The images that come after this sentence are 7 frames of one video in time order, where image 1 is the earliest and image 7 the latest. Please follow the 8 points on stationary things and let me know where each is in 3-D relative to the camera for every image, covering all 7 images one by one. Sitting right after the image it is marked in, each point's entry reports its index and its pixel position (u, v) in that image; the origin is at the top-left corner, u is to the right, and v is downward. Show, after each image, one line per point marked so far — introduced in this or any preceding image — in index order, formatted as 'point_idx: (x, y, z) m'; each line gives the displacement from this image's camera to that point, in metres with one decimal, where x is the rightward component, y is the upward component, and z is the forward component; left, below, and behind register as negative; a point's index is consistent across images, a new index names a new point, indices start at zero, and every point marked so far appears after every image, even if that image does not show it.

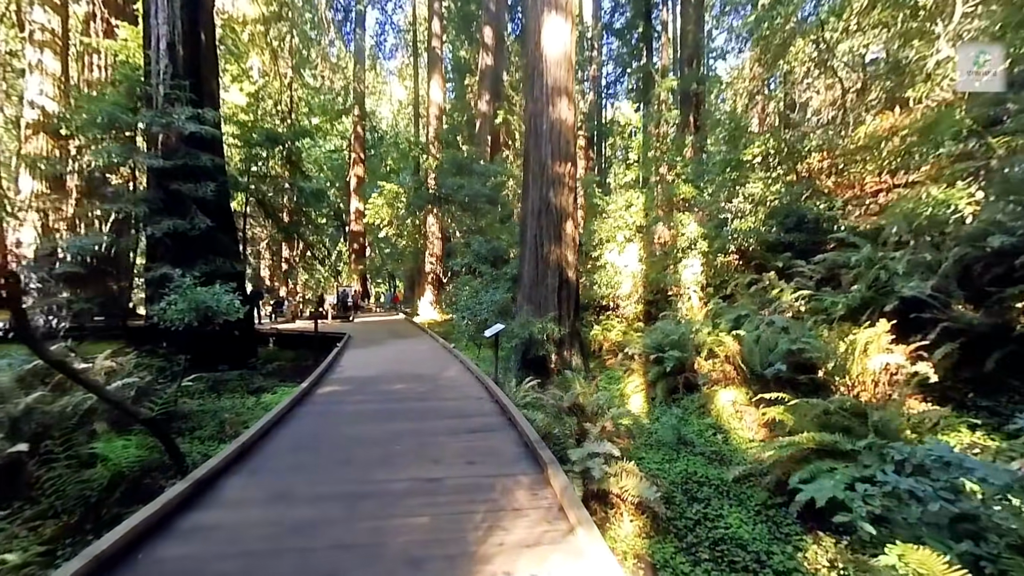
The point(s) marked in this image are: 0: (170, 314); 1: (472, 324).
0: (-3.9, -0.3, +5.0) m
1: (-0.9, -0.8, +9.9) m
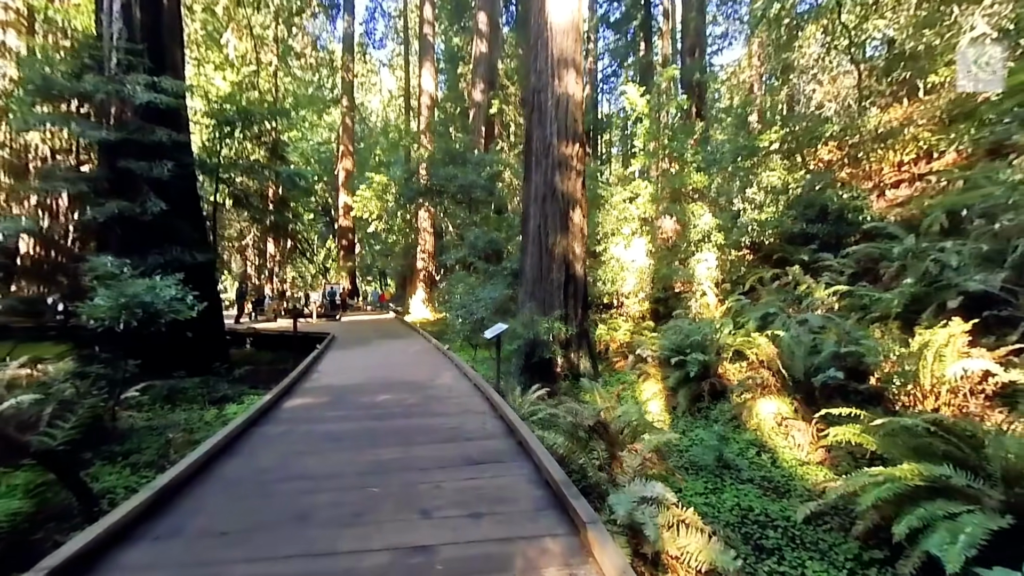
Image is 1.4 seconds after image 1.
0: (-3.9, -0.2, +4.1) m
1: (-0.9, -0.7, +9.0) m
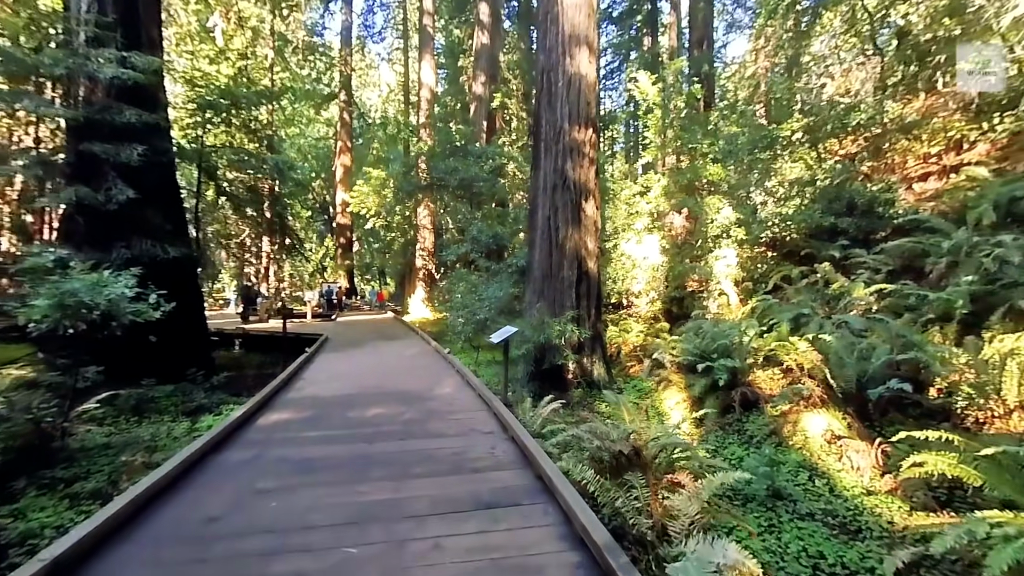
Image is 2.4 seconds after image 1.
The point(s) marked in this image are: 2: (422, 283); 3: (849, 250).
0: (-3.8, -0.2, +3.5) m
1: (-0.8, -0.7, +8.4) m
2: (-3.2, +0.2, +15.7) m
3: (+6.2, +0.7, +8.1) m
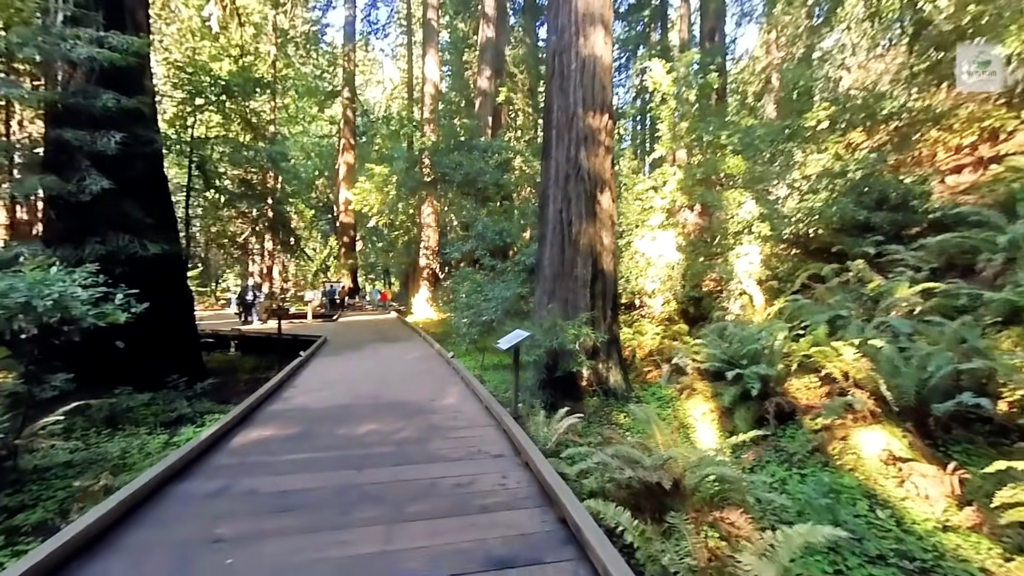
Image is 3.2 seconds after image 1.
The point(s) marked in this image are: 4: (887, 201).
0: (-3.7, -0.2, +3.0) m
1: (-0.7, -0.7, +7.9) m
2: (-3.0, +0.2, +15.2) m
3: (+6.3, +0.7, +7.5) m
4: (+6.9, +1.6, +8.1) m
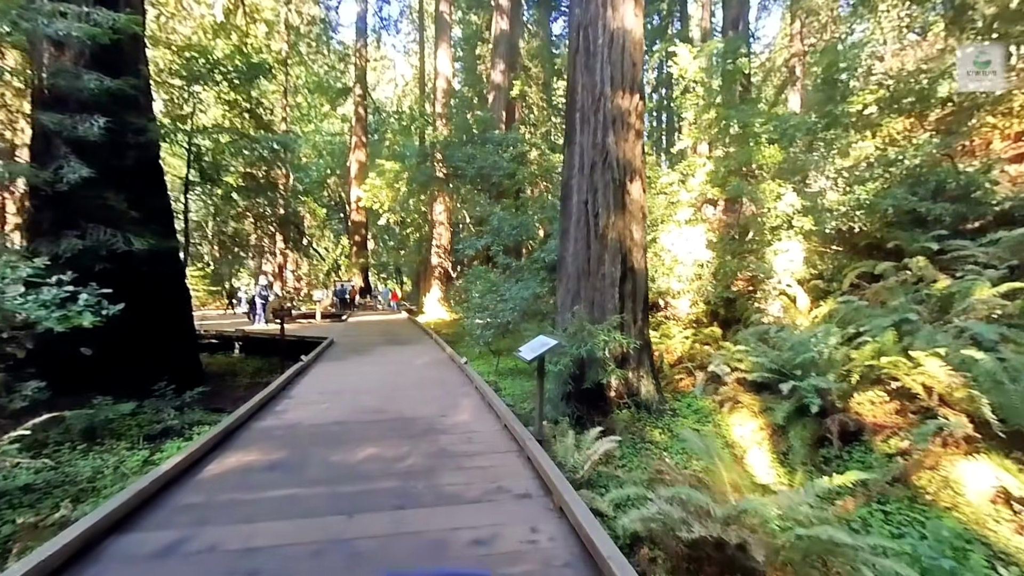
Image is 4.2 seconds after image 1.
0: (-3.5, -0.2, +2.5) m
1: (-0.4, -0.7, +7.3) m
2: (-2.5, +0.2, +14.7) m
3: (+6.6, +0.7, +6.7) m
4: (+7.2, +1.6, +7.3) m
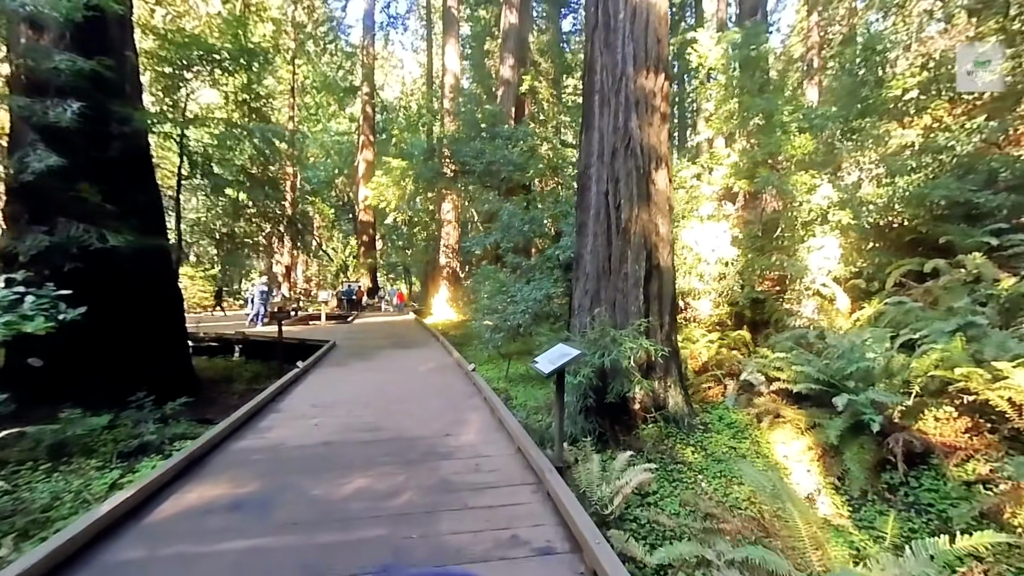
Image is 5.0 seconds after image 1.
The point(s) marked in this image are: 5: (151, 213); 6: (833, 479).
0: (-3.4, -0.2, +2.1) m
1: (-0.2, -0.7, +6.8) m
2: (-2.2, +0.2, +14.3) m
3: (+6.8, +0.7, +6.1) m
4: (+7.4, +1.6, +6.7) m
5: (-4.9, +1.0, +6.0) m
6: (+2.8, -1.7, +3.8) m
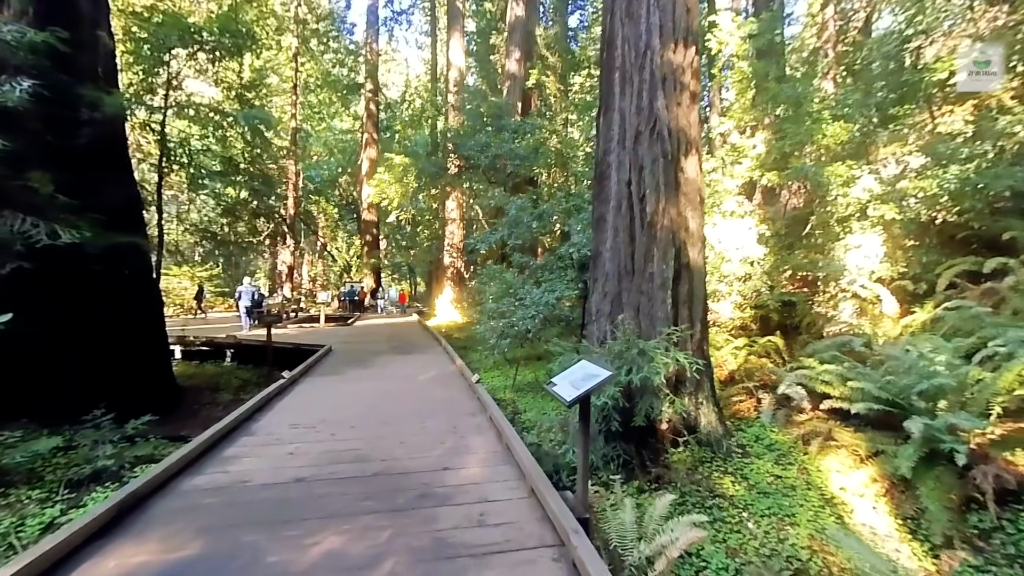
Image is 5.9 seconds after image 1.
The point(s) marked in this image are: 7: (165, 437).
0: (-3.4, -0.2, +1.5) m
1: (-0.1, -0.7, +6.2) m
2: (-1.9, +0.2, +13.7) m
3: (+6.9, +0.7, +5.4) m
4: (+7.5, +1.6, +6.0) m
5: (-4.8, +1.0, +5.5) m
6: (+2.9, -1.7, +3.2) m
7: (-3.6, -1.5, +4.6) m
